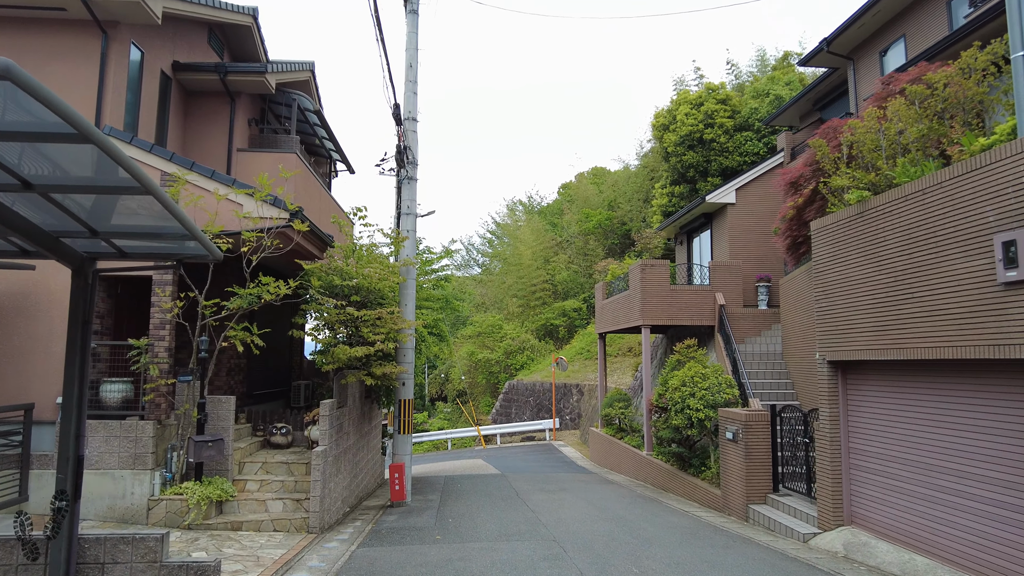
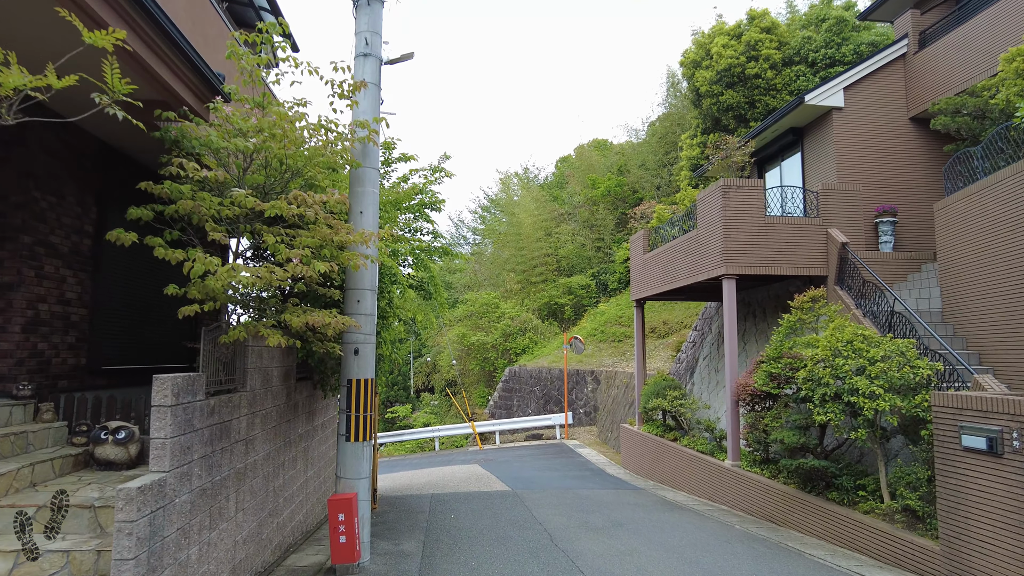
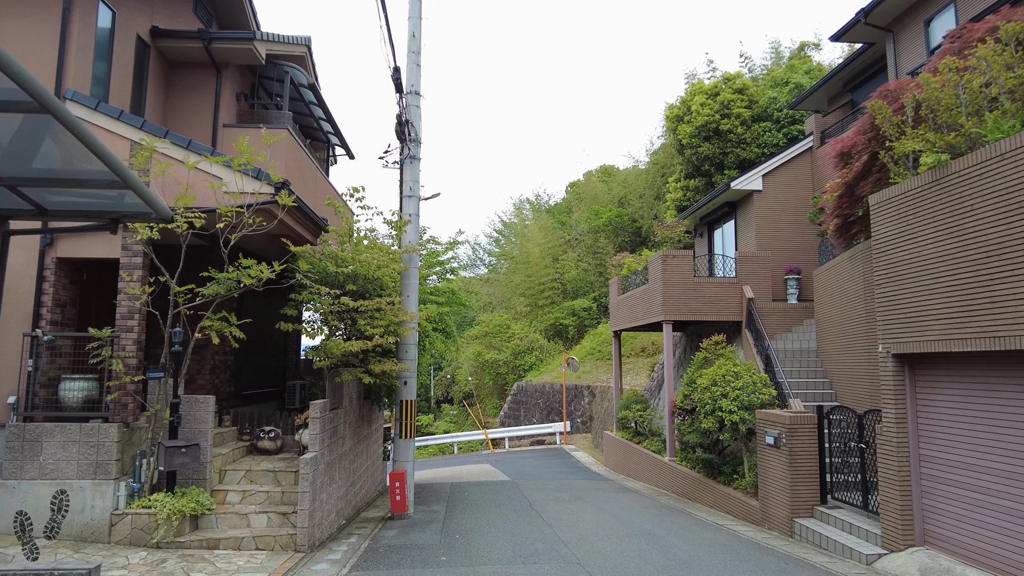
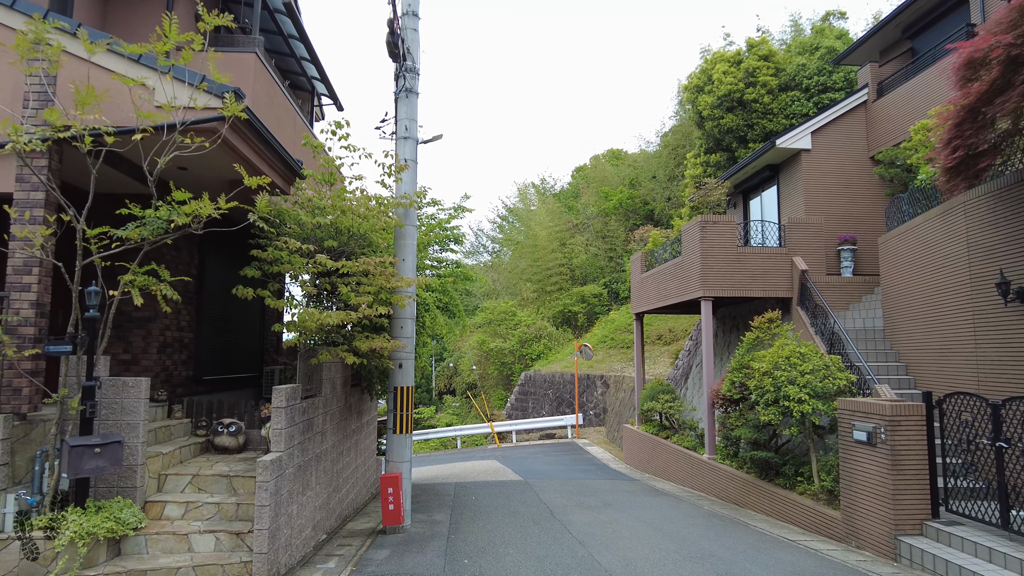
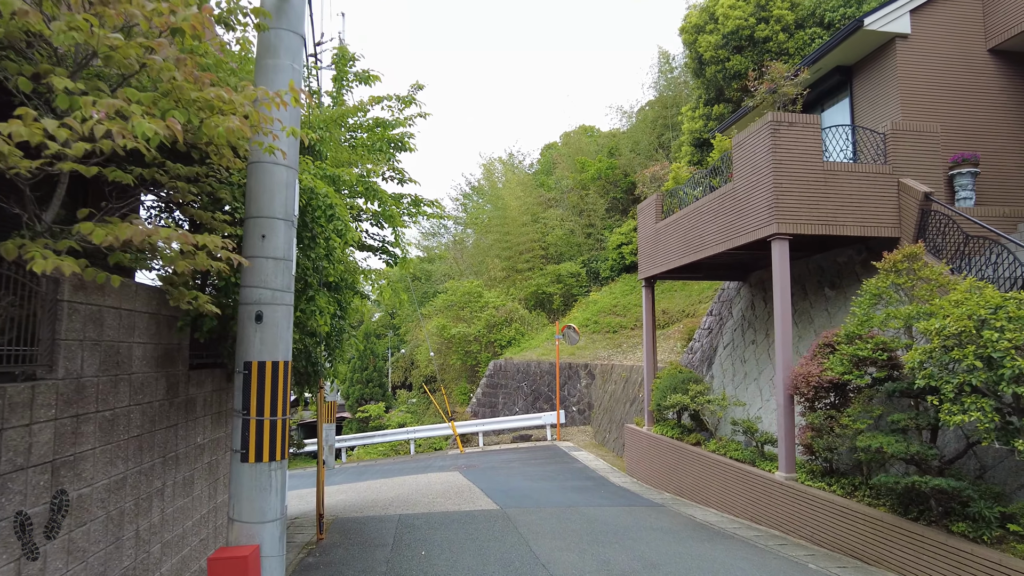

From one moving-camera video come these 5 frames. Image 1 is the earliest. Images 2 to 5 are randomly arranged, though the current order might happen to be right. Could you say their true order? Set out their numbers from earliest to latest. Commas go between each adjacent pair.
3, 4, 2, 5
